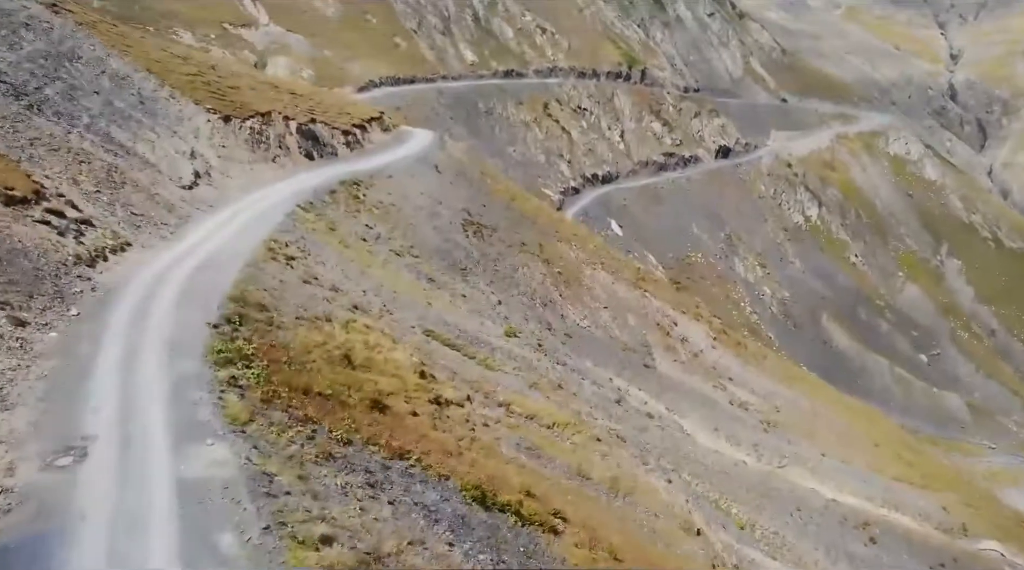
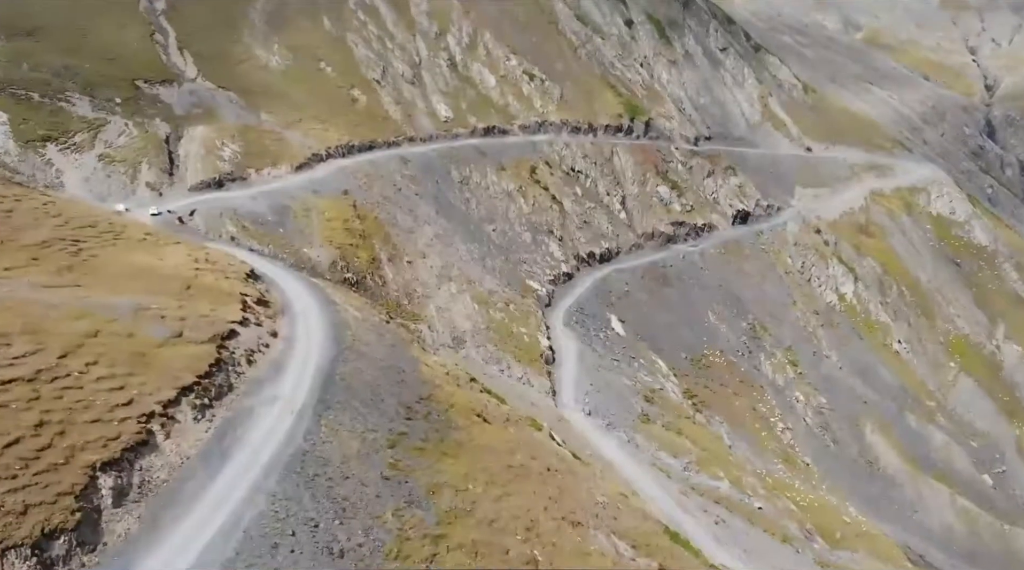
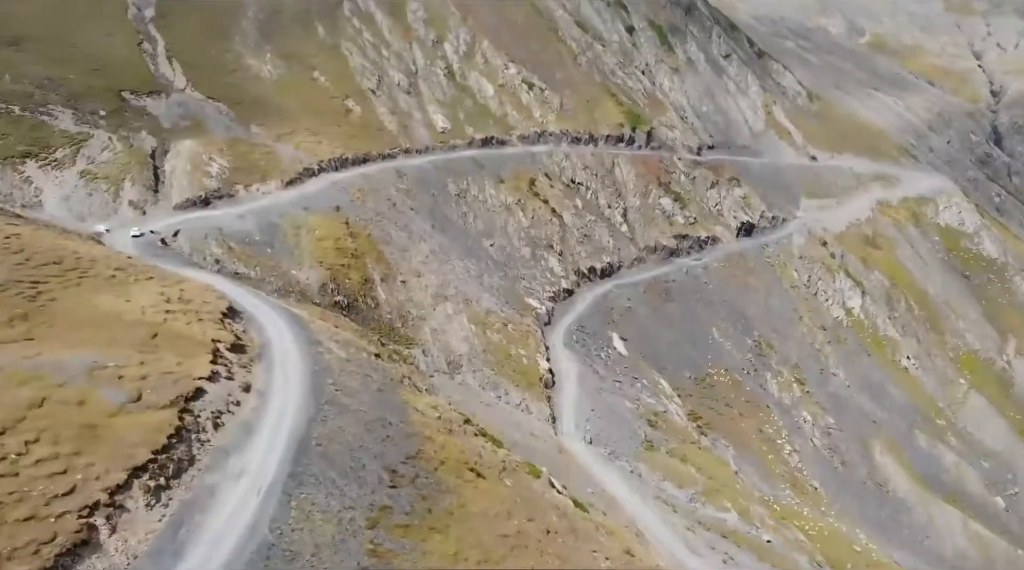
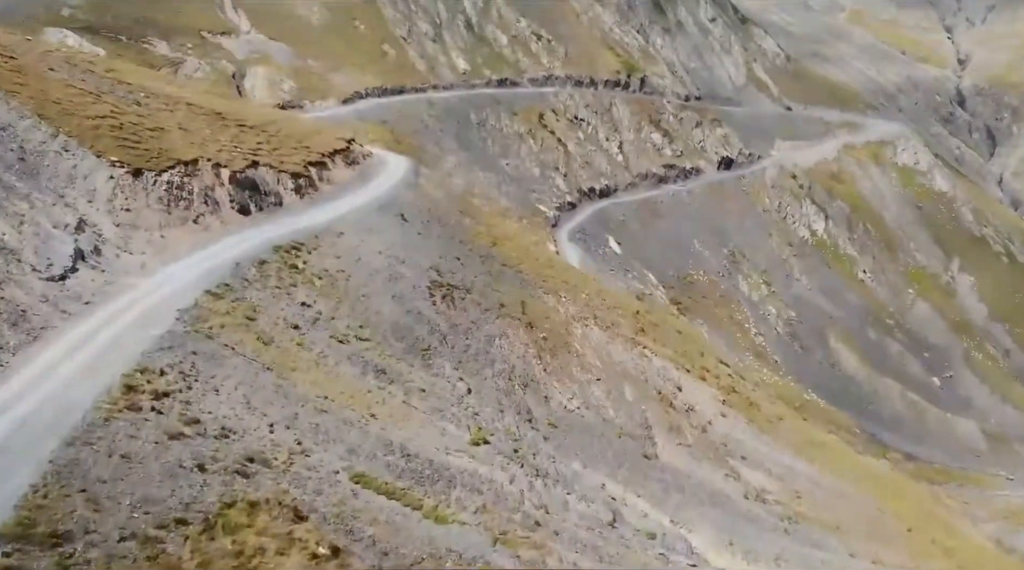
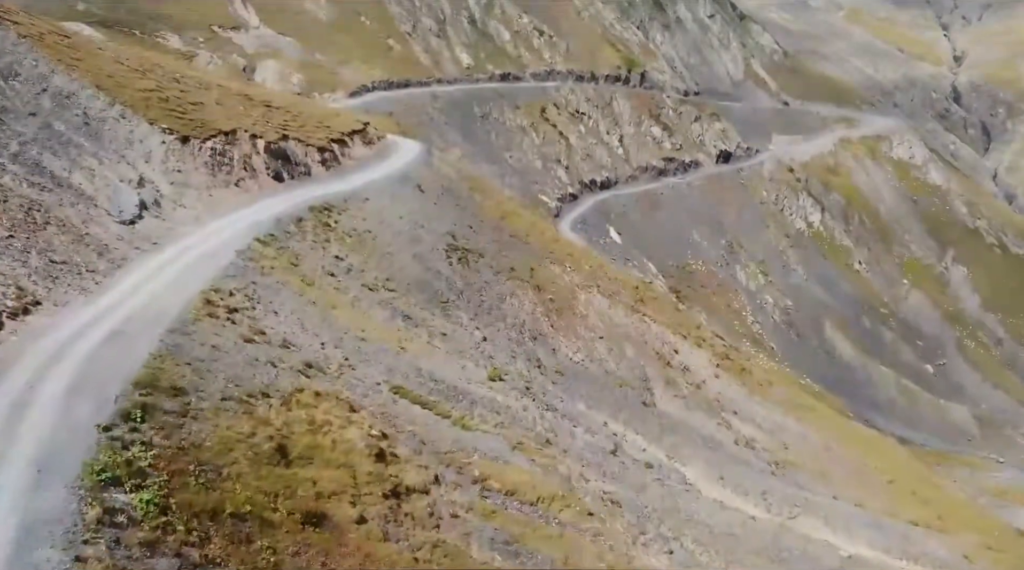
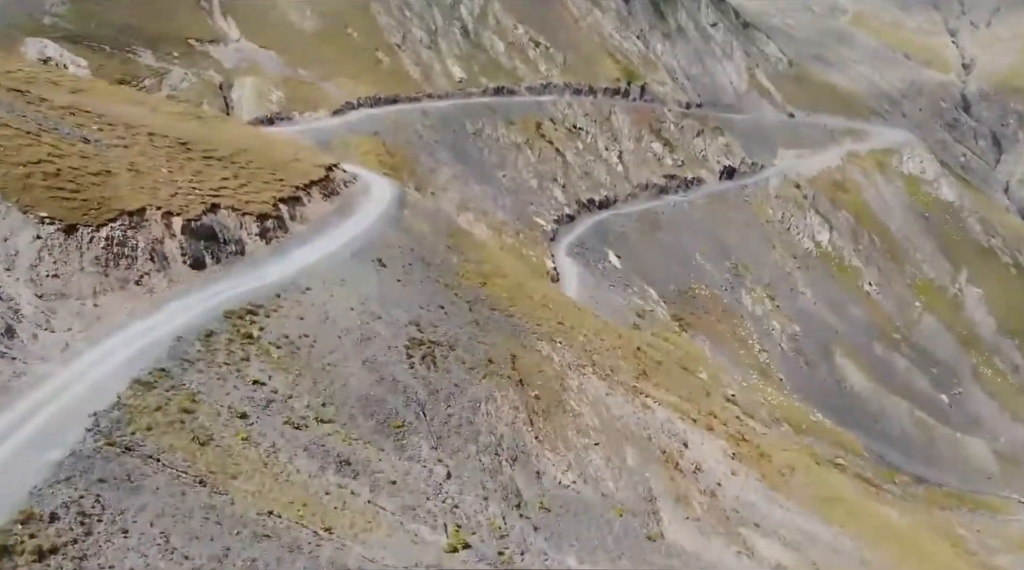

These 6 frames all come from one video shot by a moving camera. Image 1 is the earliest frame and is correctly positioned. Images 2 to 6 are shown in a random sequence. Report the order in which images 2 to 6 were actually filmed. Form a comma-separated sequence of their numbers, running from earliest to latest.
5, 4, 6, 2, 3
